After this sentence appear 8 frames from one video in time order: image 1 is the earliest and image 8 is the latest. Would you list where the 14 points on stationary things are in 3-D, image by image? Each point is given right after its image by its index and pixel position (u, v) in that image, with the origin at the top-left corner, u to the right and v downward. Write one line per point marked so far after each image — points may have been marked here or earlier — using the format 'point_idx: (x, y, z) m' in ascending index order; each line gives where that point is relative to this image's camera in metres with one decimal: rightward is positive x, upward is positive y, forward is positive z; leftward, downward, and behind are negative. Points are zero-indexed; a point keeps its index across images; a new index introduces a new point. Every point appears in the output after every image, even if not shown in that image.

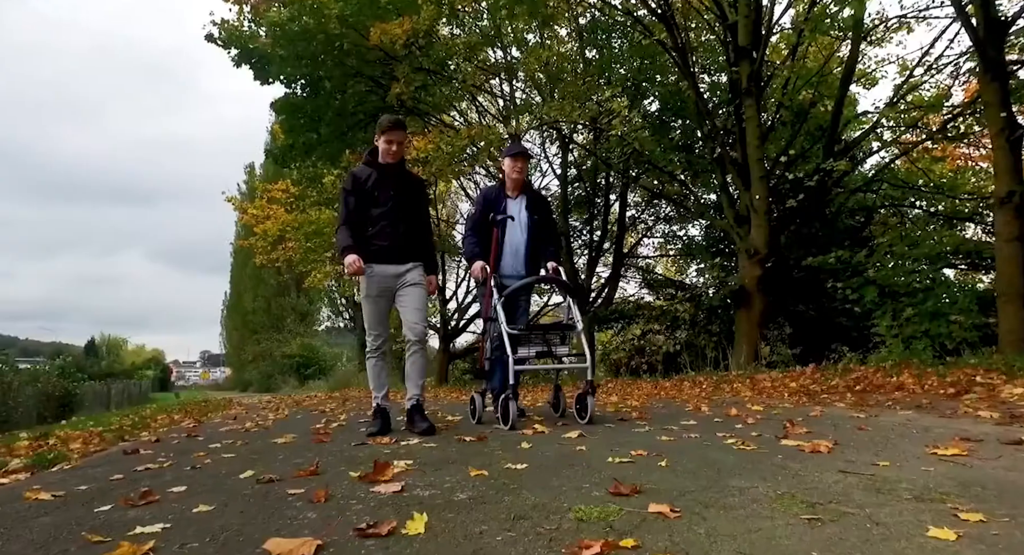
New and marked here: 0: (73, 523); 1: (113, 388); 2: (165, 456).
0: (-1.6, -0.9, +2.6) m
1: (-9.3, -2.4, +14.8) m
2: (-2.4, -1.2, +4.8) m
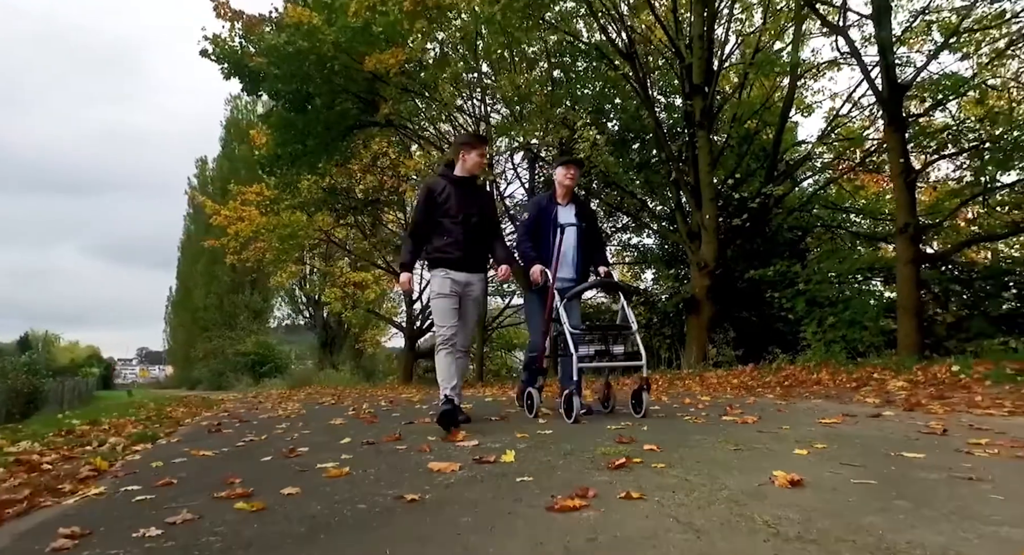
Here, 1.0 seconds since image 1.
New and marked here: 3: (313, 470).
0: (-1.4, -1.0, +3.9) m
1: (-9.9, -2.4, +15.6) m
2: (-2.3, -1.3, +6.1) m
3: (-1.0, -1.0, +3.6) m
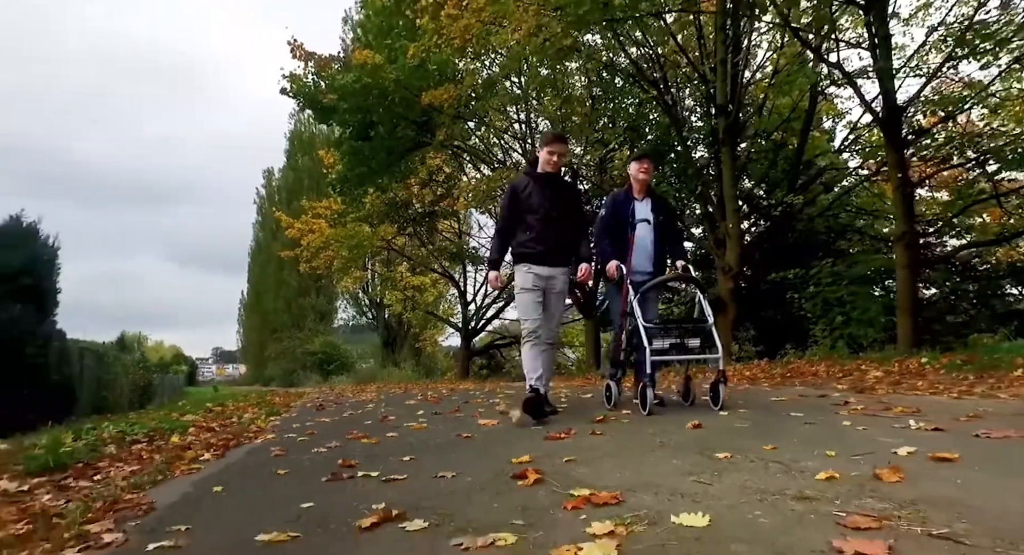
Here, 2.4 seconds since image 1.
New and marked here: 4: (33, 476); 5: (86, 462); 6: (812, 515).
0: (-1.2, -1.2, +5.7) m
1: (-8.7, -2.7, +18.0) m
2: (-1.9, -1.5, +8.0) m
3: (-0.8, -1.1, +5.4) m
4: (-2.5, -1.0, +3.8) m
5: (-2.5, -1.1, +4.2) m
6: (+0.8, -0.7, +1.9) m
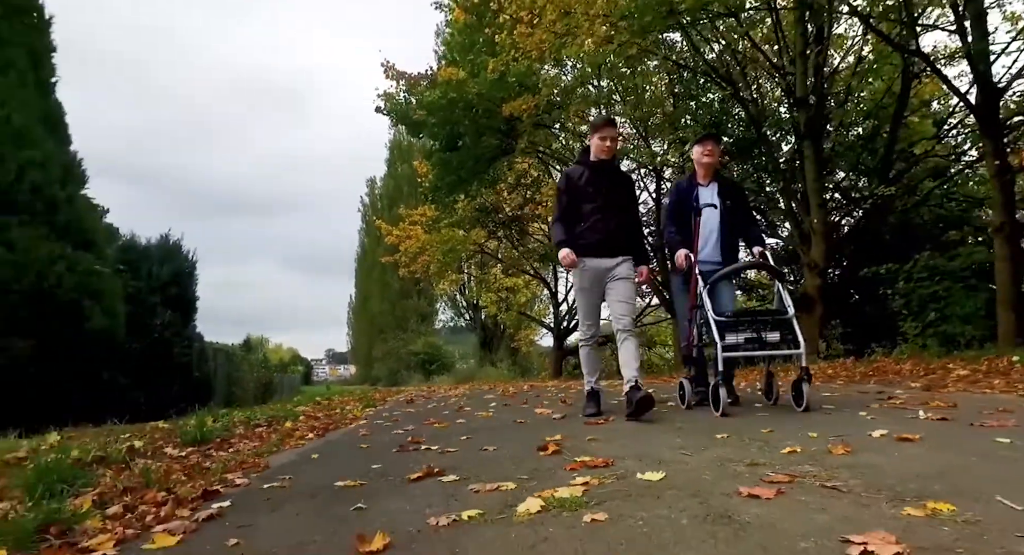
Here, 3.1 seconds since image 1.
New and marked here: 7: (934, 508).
0: (-0.6, -1.2, +6.6) m
1: (-6.3, -2.9, +19.8) m
2: (-1.0, -1.6, +8.9) m
3: (-0.3, -1.2, +6.1) m
4: (-2.2, -1.1, +4.8) m
5: (-2.1, -1.2, +5.2) m
6: (+0.8, -0.7, +2.5) m
7: (+1.1, -0.6, +1.8) m
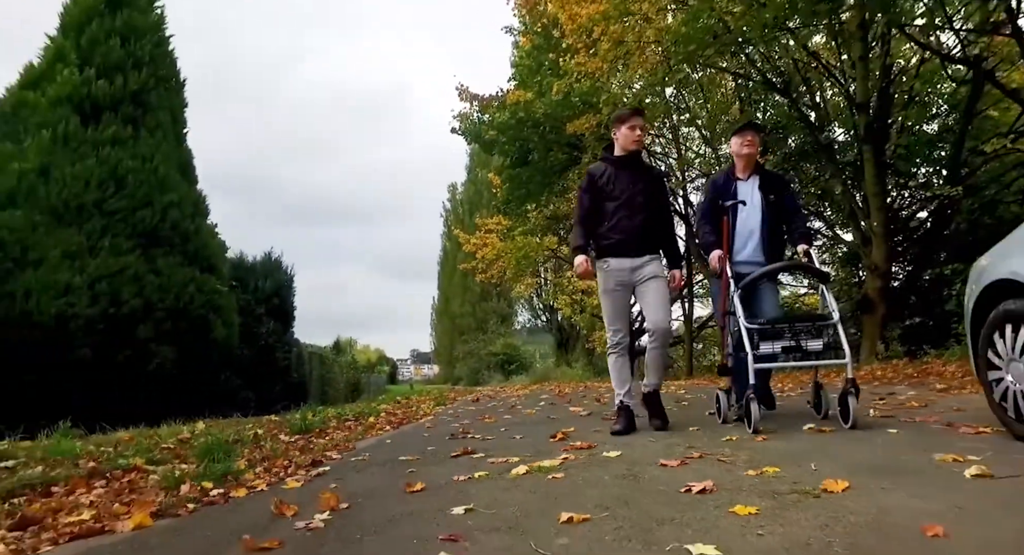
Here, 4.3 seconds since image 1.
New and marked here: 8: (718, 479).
0: (-0.1, -1.5, +7.8) m
1: (-4.3, -3.1, +21.6) m
2: (-0.3, -1.8, +10.1) m
3: (+0.1, -1.4, +7.3) m
4: (-1.9, -1.4, +6.2) m
5: (-1.8, -1.4, +6.6) m
6: (+0.9, -0.9, +3.6) m
7: (+1.0, -0.8, +2.9) m
8: (+0.8, -0.8, +2.8) m
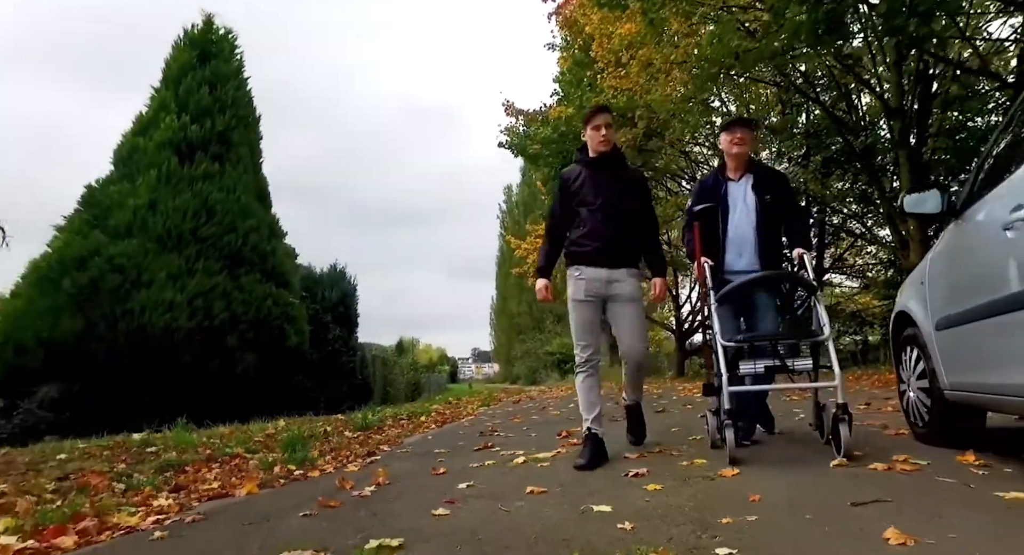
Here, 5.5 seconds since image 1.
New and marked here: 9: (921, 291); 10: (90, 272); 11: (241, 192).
0: (+0.3, -1.7, +8.9) m
1: (-2.7, -3.3, +22.9) m
2: (+0.3, -2.0, +11.2) m
3: (+0.5, -1.6, +8.4) m
4: (-1.6, -1.6, +7.4) m
5: (-1.5, -1.6, +7.8) m
6: (+0.9, -1.1, +4.6) m
7: (+1.0, -1.0, +3.9) m
8: (+0.8, -1.0, +3.8) m
9: (+2.5, -0.1, +4.4) m
10: (-5.2, +0.1, +9.0) m
11: (-4.0, +1.2, +10.6) m
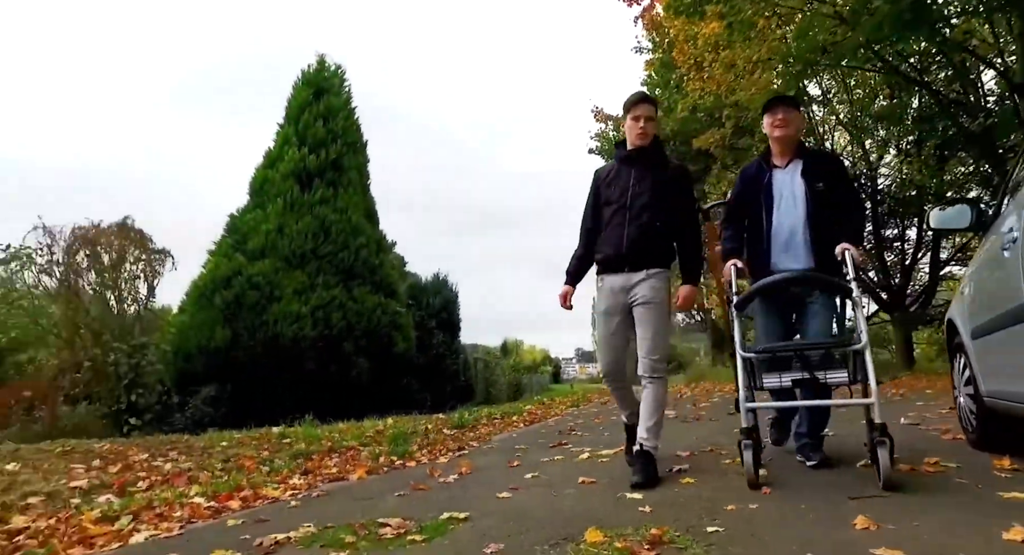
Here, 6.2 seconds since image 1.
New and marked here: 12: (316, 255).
0: (+1.4, -1.8, +9.4) m
1: (+0.6, -3.5, +23.7) m
2: (+1.8, -2.1, +11.7) m
3: (+1.5, -1.7, +8.9) m
4: (-0.7, -1.7, +8.2) m
5: (-0.5, -1.8, +8.6) m
6: (+1.4, -1.2, +5.1) m
7: (+1.4, -1.1, +4.3) m
8: (+1.2, -1.1, +4.3) m
9: (+2.9, -0.2, +4.6) m
10: (-4.0, -0.1, +10.3) m
11: (-2.6, +1.1, +11.7) m
12: (-3.1, +0.4, +11.0) m
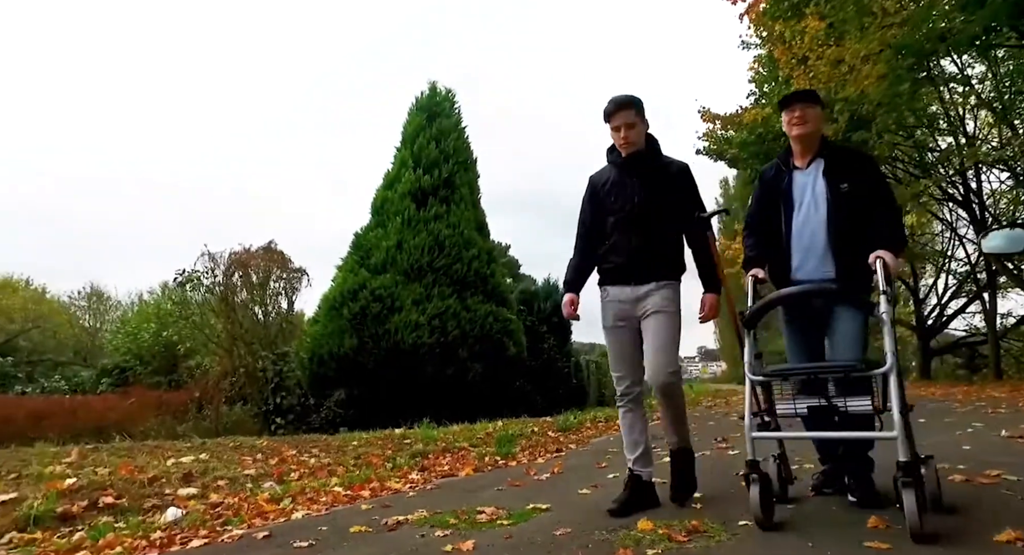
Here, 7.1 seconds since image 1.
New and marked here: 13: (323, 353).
0: (+2.8, -1.9, +9.7) m
1: (+4.3, -3.6, +24.0) m
2: (+3.5, -2.2, +11.9) m
3: (+2.8, -1.9, +9.2) m
4: (+0.5, -1.9, +8.9) m
5: (+0.8, -2.0, +9.2) m
6: (+2.1, -1.4, +5.4) m
7: (+2.0, -1.3, +4.7) m
8: (+1.7, -1.3, +4.7) m
9: (+3.5, -0.3, +4.7) m
10: (-2.5, -0.4, +11.5) m
11: (-0.9, +0.8, +12.6) m
12: (-1.4, +0.1, +12.1) m
13: (-3.1, -1.2, +11.5) m
